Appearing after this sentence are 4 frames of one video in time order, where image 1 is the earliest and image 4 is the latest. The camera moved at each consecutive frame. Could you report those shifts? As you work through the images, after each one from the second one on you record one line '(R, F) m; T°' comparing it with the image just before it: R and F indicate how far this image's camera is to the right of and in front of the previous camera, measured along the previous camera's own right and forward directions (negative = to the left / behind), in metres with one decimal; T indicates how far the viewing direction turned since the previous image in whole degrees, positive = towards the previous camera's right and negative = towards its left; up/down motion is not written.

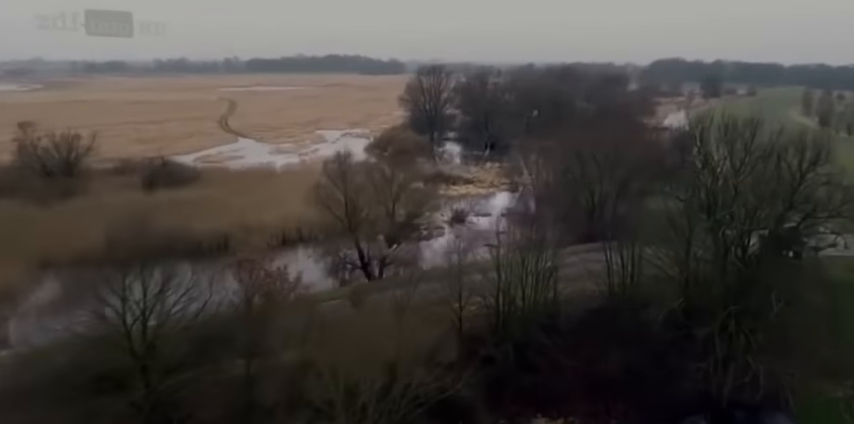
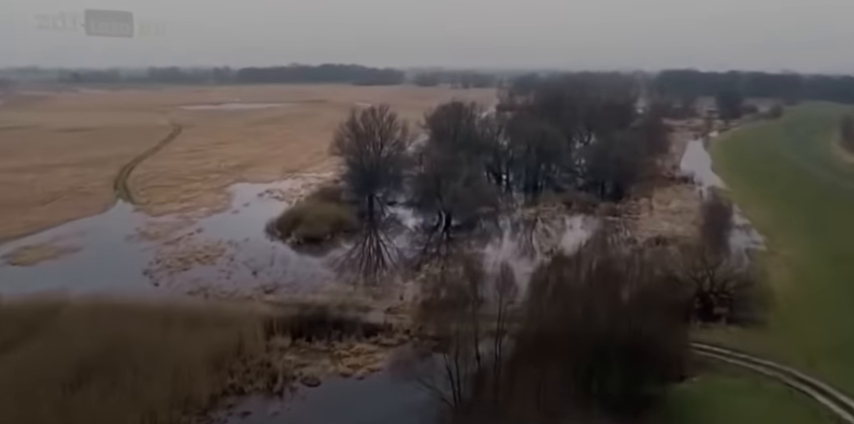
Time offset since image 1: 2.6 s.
(+1.6, +5.4) m; -1°
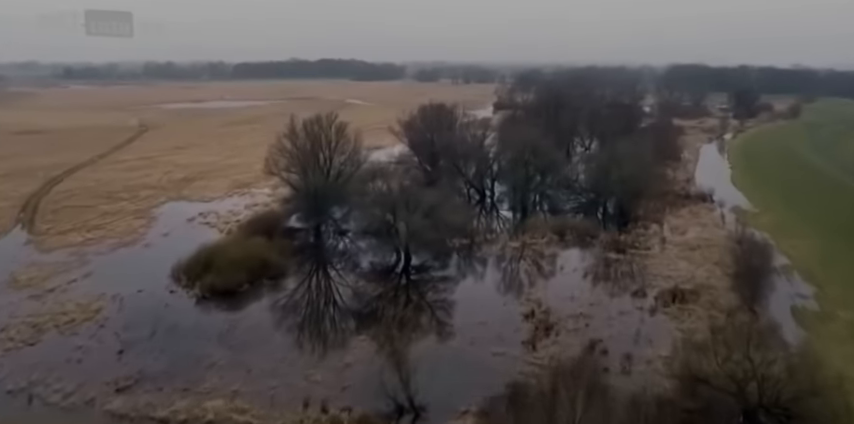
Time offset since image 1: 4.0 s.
(+0.9, +2.9) m; 0°
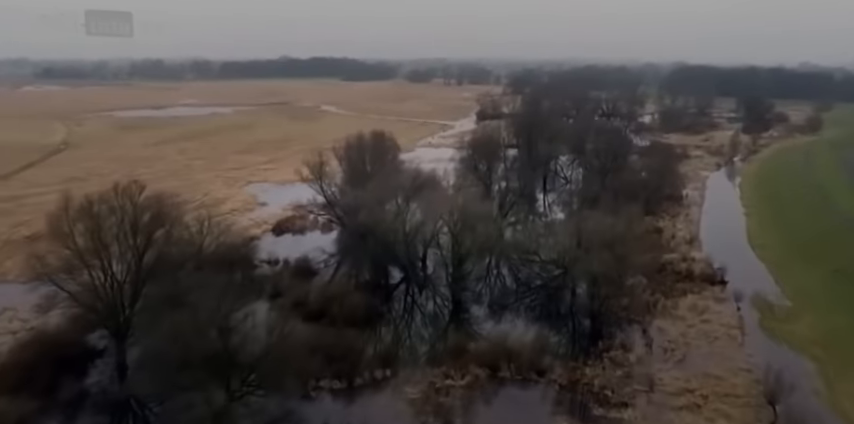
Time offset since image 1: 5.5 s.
(+1.7, +4.4) m; 0°
